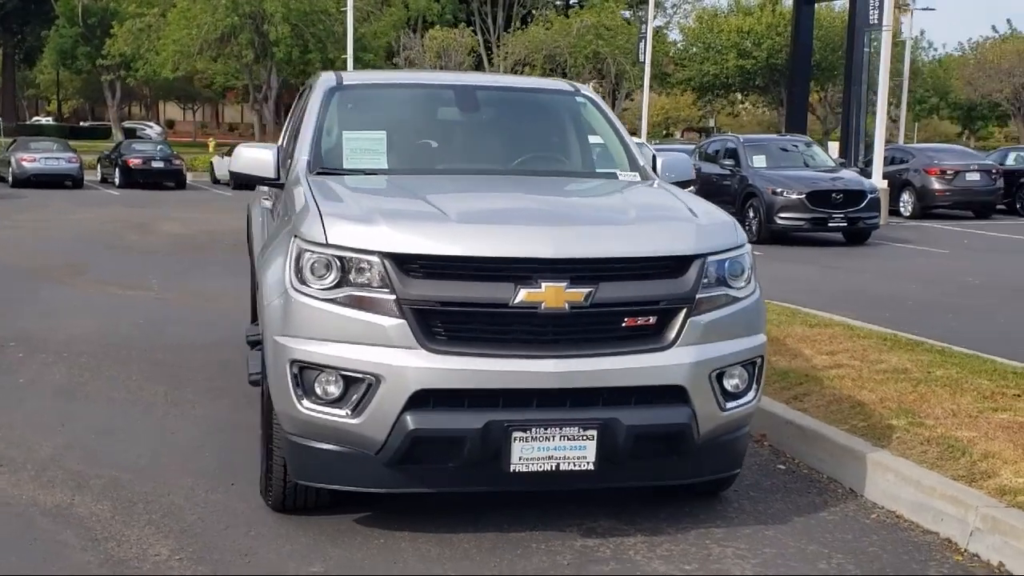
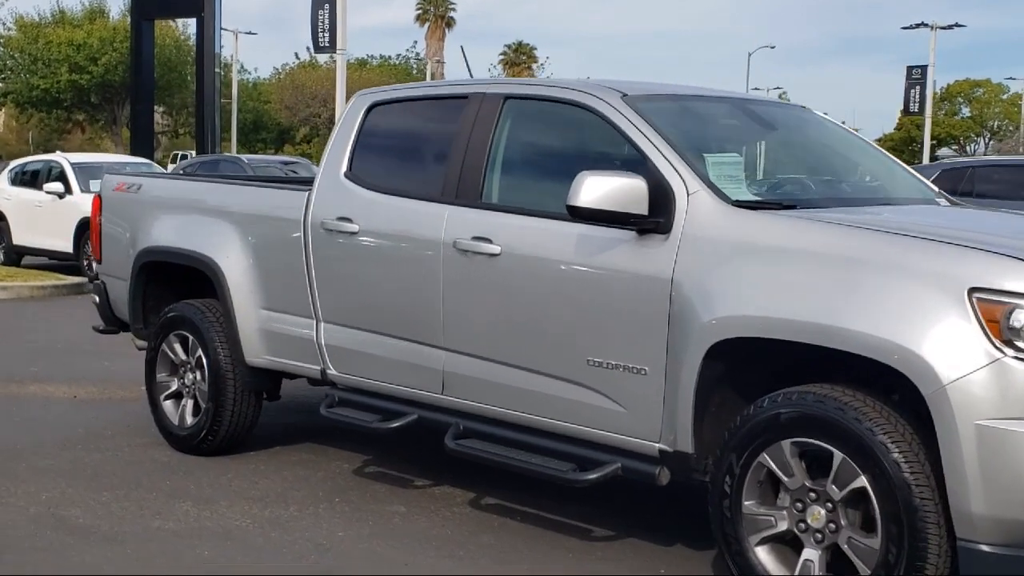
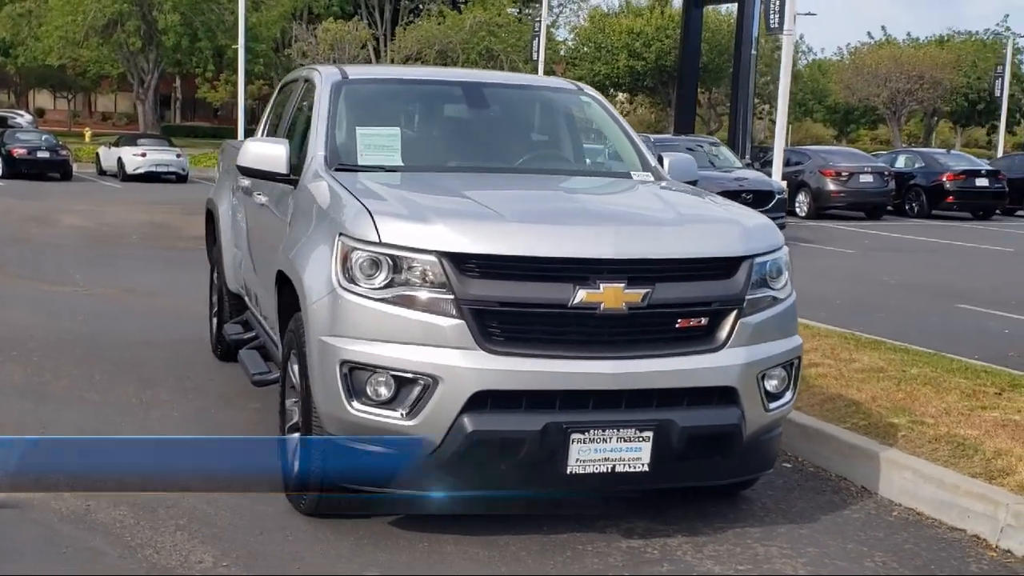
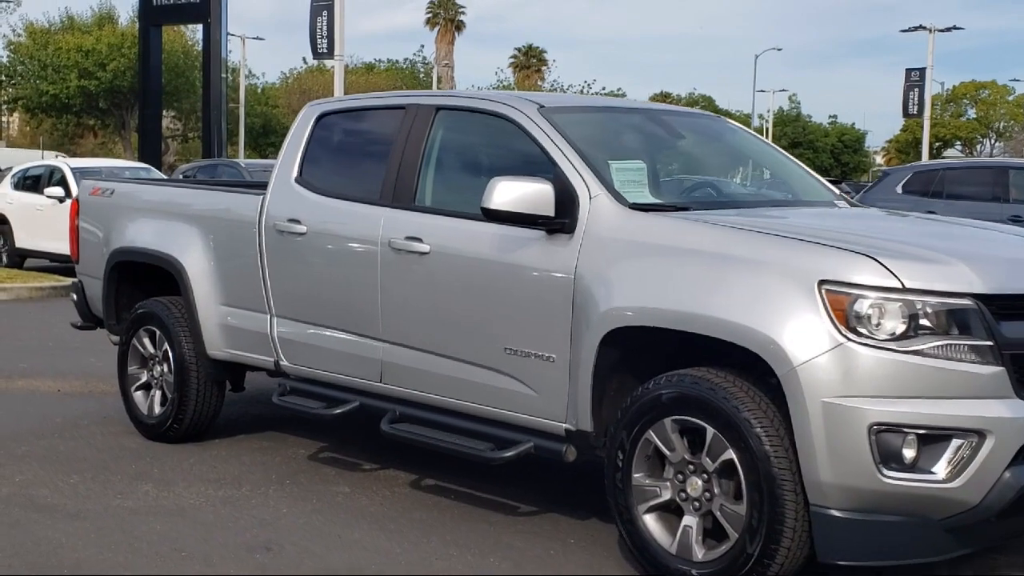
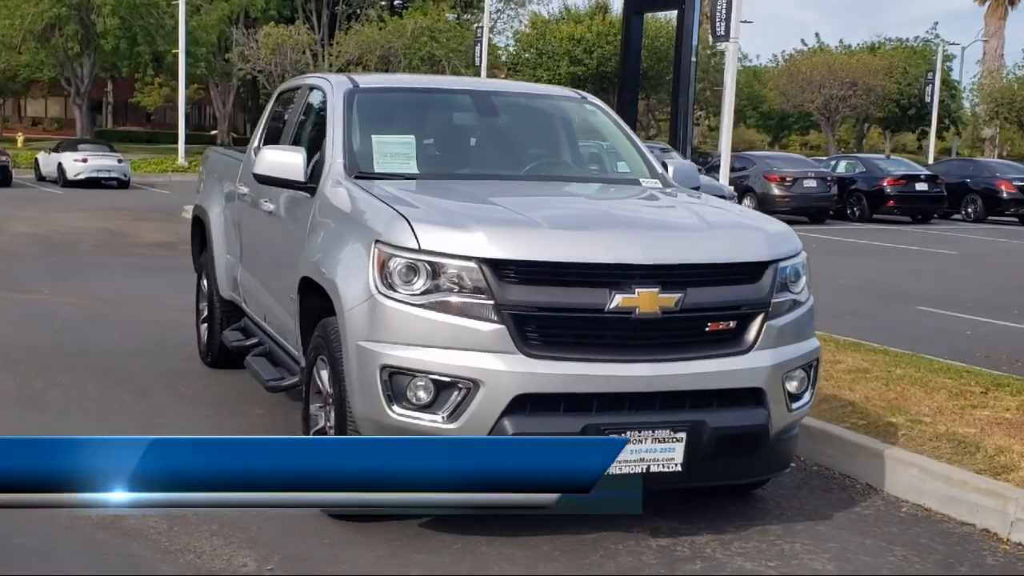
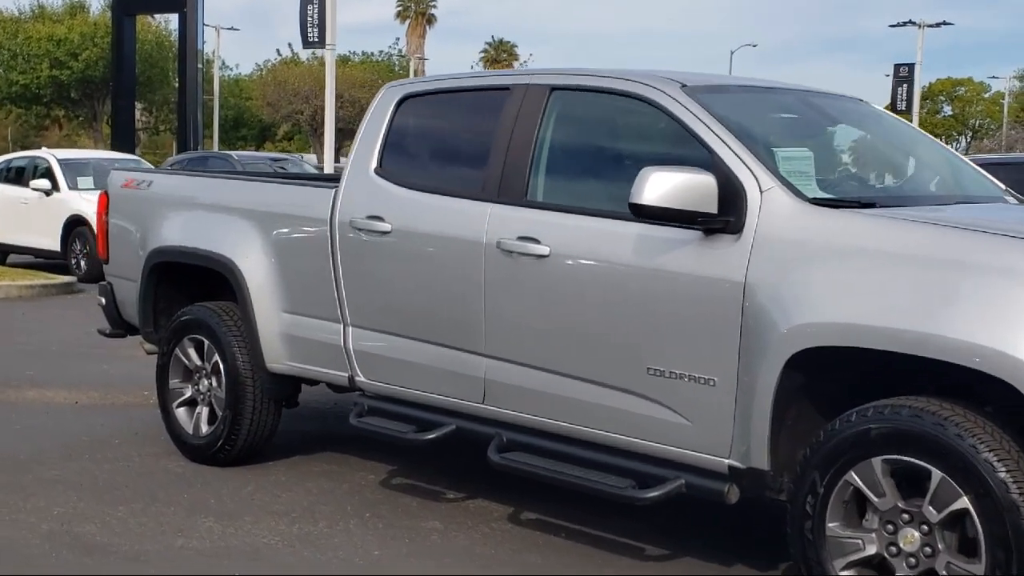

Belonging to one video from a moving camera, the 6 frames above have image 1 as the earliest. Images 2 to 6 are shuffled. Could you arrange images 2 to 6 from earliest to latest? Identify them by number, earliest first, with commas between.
3, 5, 4, 2, 6
